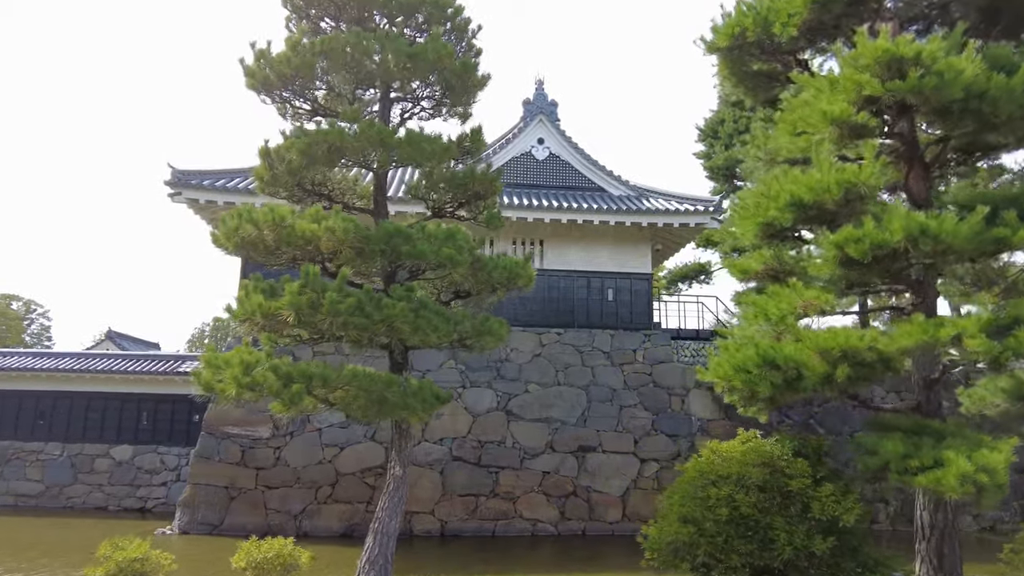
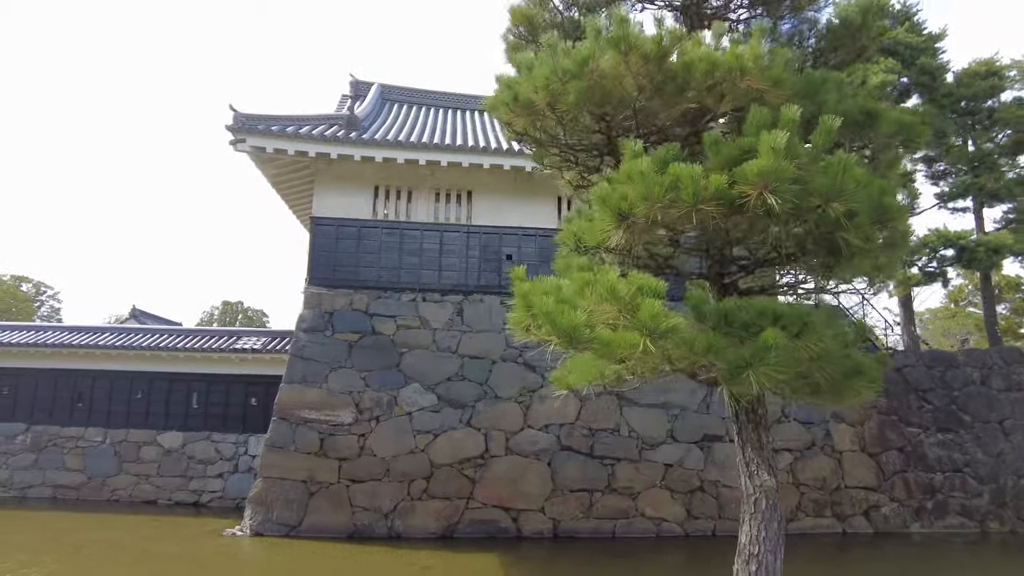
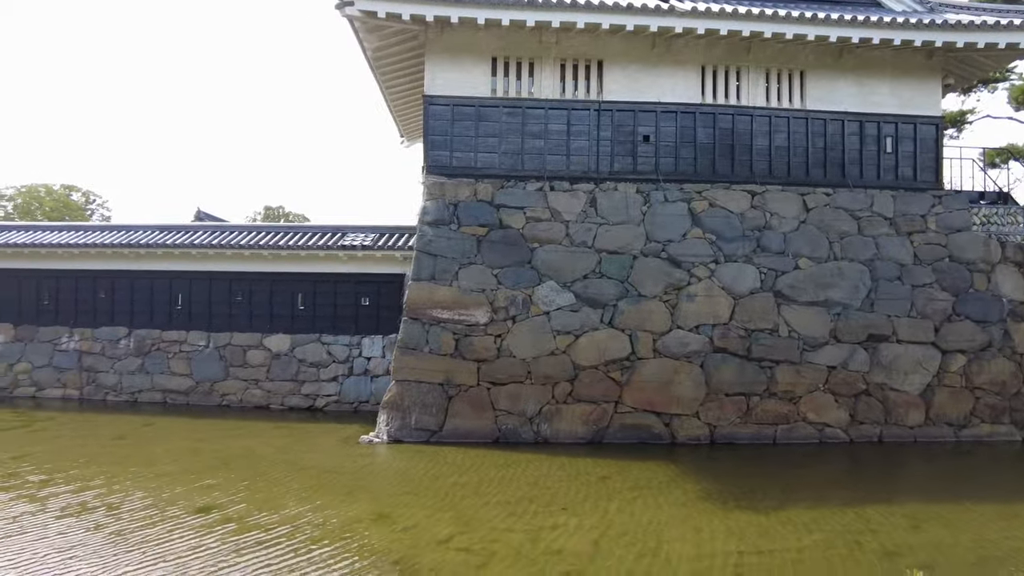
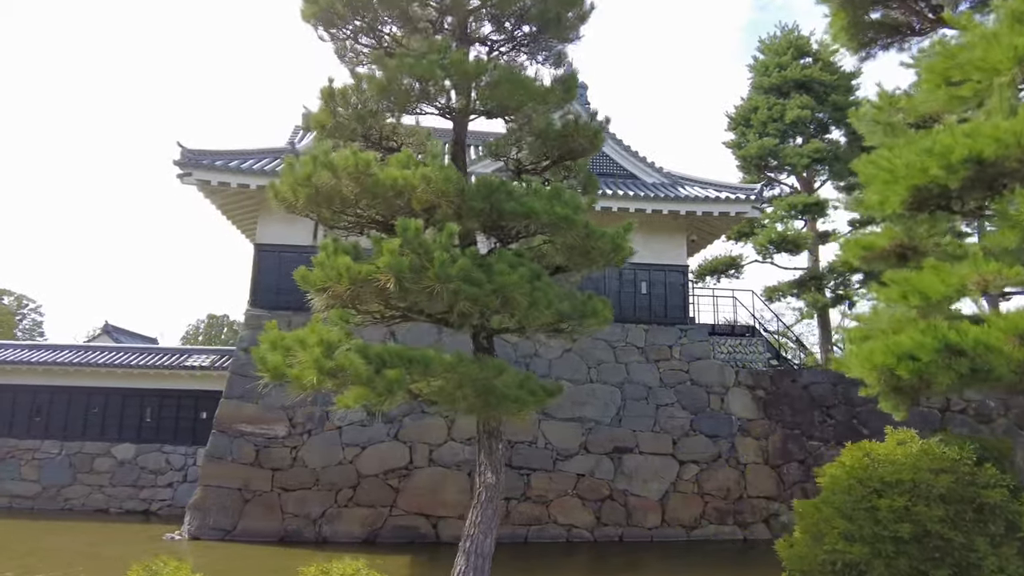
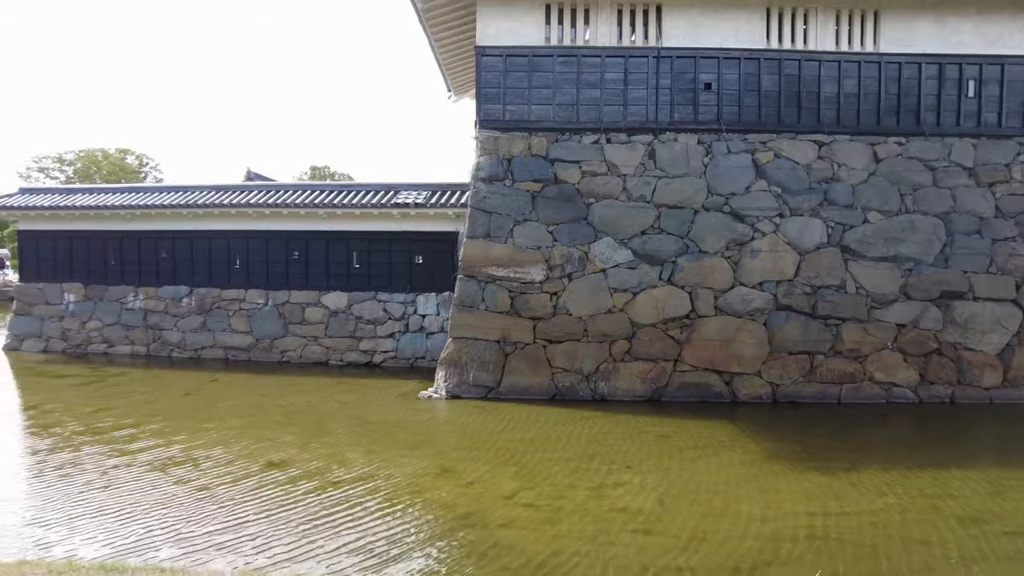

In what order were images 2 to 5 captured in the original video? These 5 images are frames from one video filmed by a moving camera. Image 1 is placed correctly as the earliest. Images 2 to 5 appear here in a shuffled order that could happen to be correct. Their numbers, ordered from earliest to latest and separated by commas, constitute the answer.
4, 2, 3, 5
